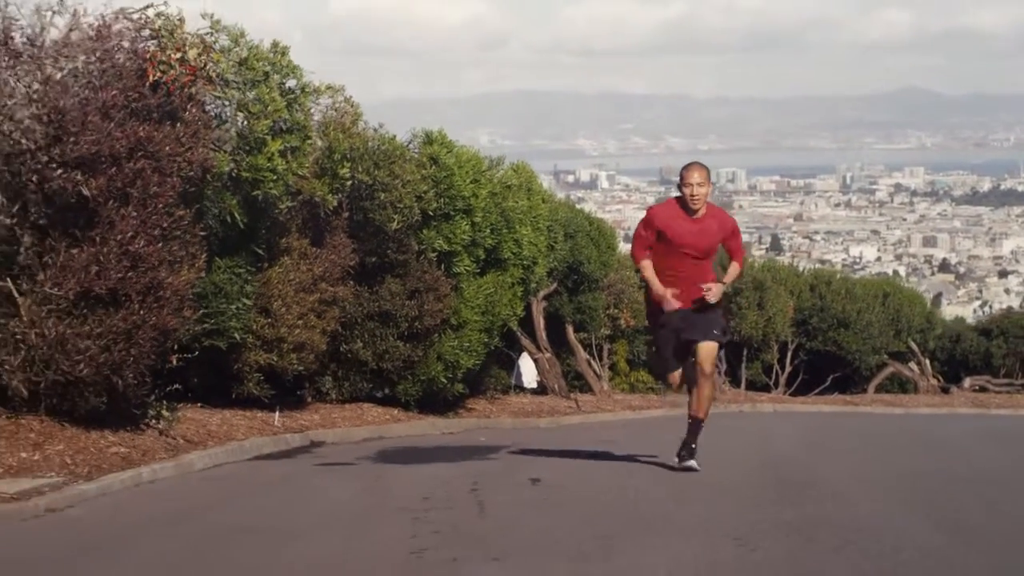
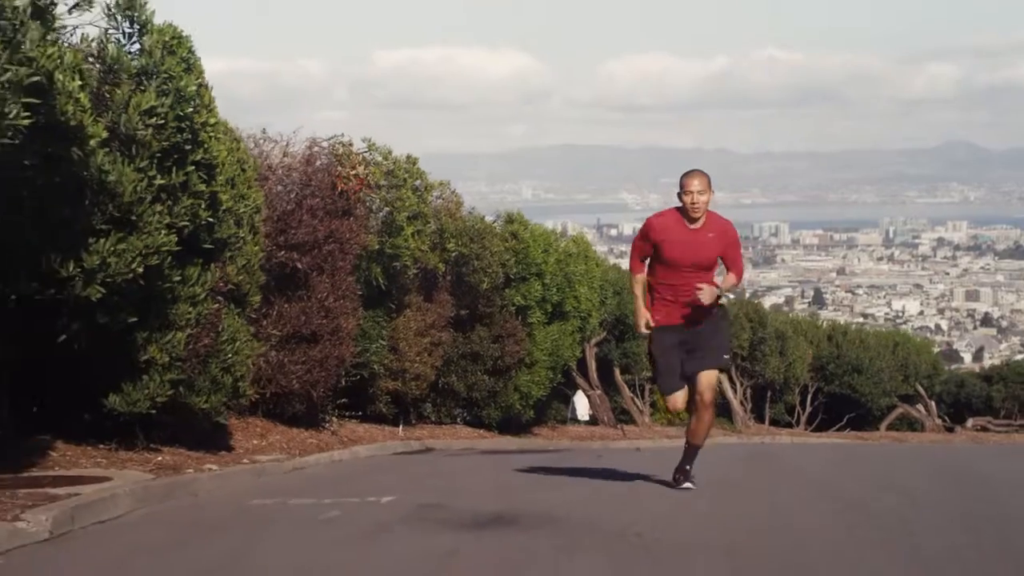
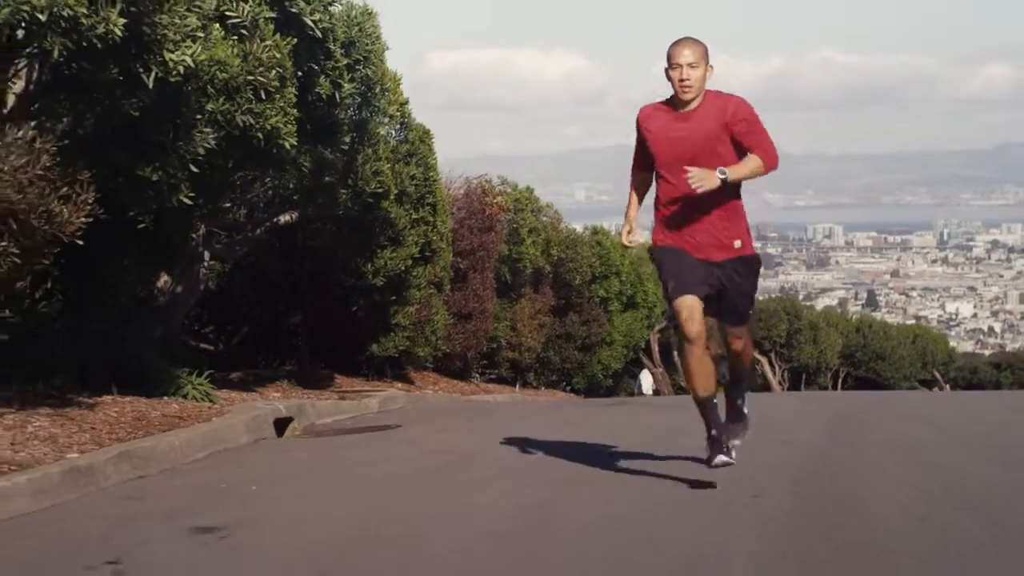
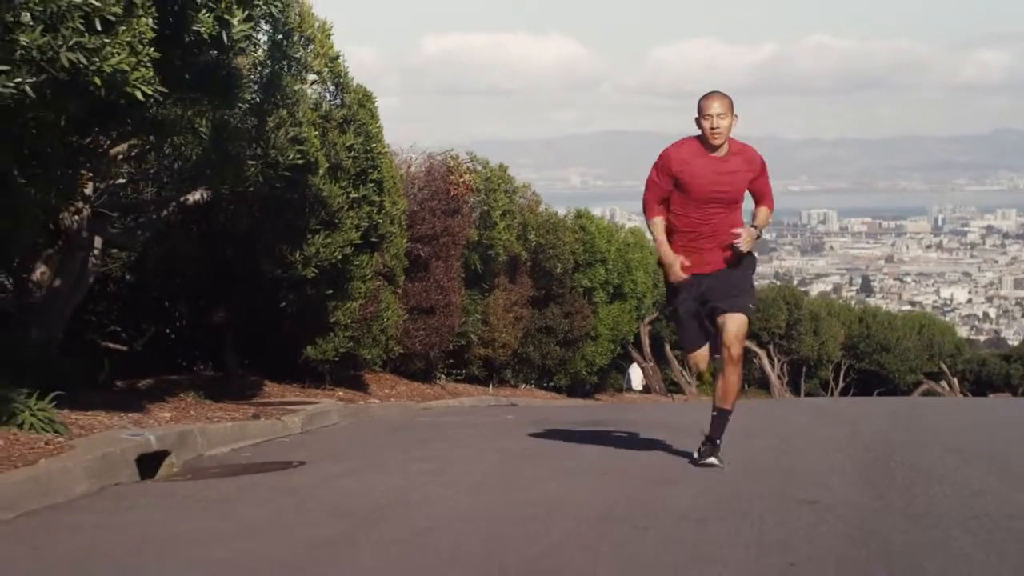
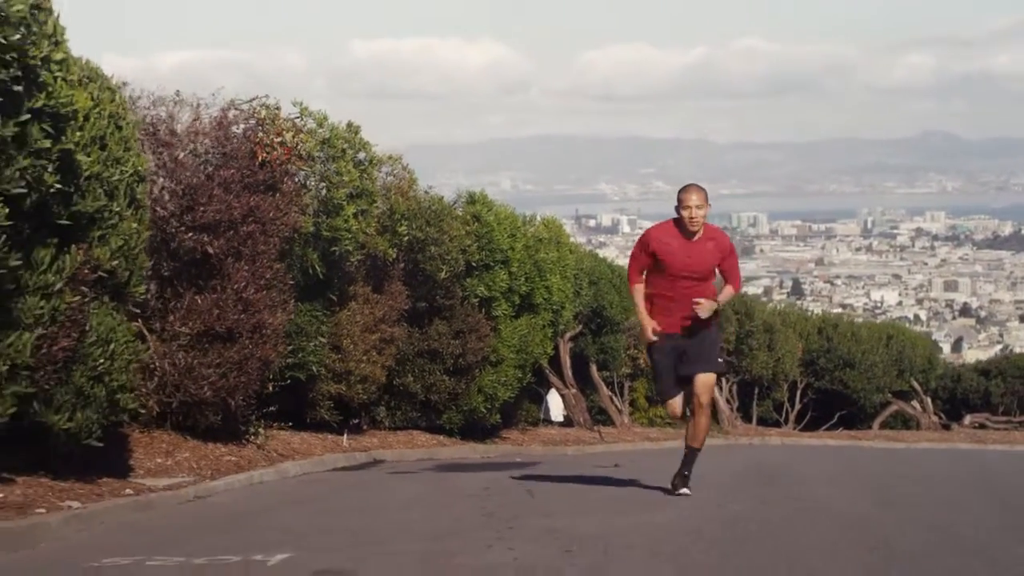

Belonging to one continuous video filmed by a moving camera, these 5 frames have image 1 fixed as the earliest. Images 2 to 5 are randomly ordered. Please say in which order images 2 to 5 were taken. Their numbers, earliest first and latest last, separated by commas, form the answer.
5, 2, 4, 3
